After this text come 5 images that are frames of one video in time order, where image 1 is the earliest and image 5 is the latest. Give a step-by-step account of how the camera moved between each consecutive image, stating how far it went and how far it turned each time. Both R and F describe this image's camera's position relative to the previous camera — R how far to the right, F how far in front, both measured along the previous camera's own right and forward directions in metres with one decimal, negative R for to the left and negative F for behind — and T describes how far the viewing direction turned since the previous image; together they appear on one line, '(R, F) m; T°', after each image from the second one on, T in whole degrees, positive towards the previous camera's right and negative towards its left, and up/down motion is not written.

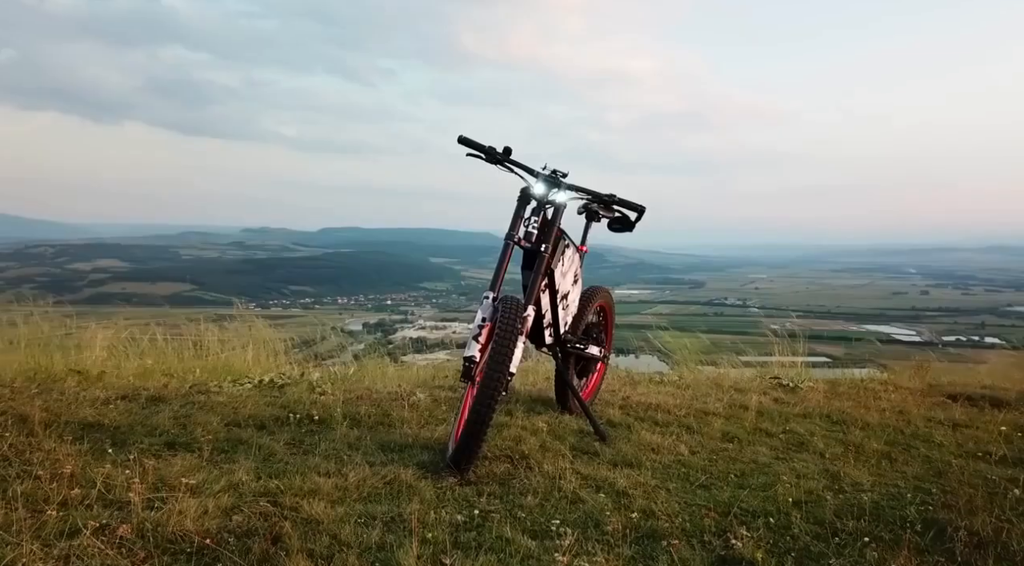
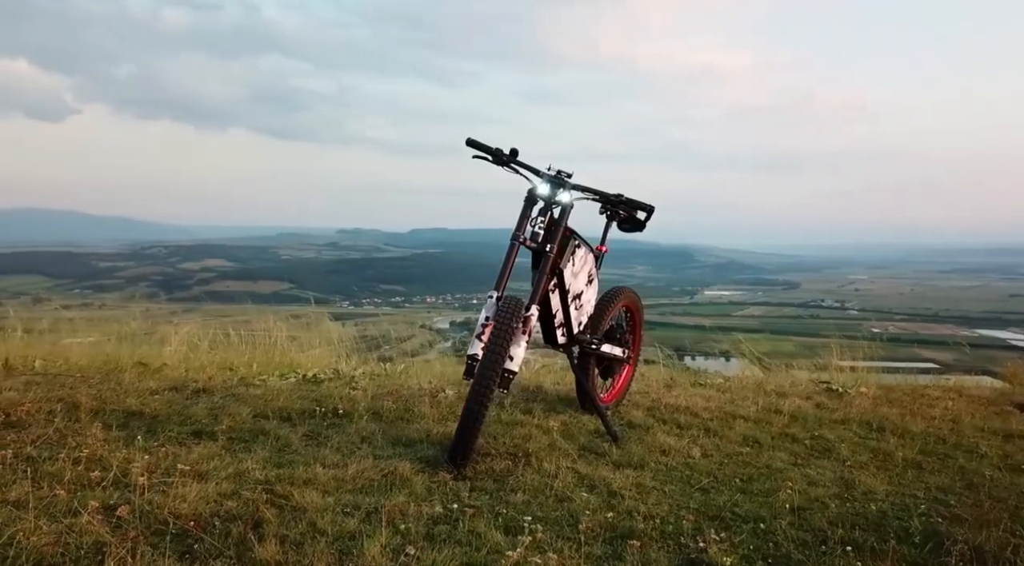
(+0.5, 0.0) m; -7°
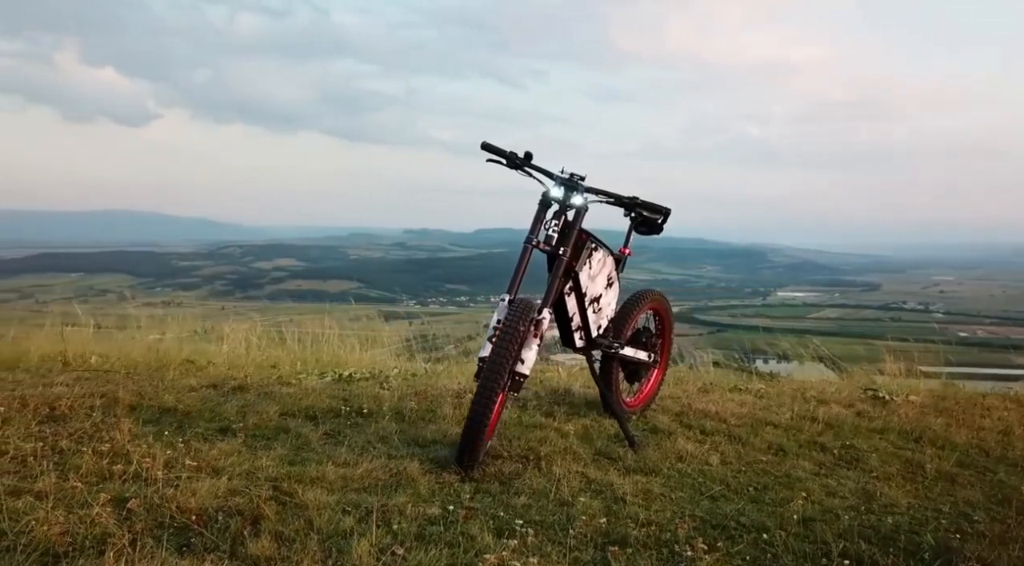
(+0.3, 0.0) m; -5°
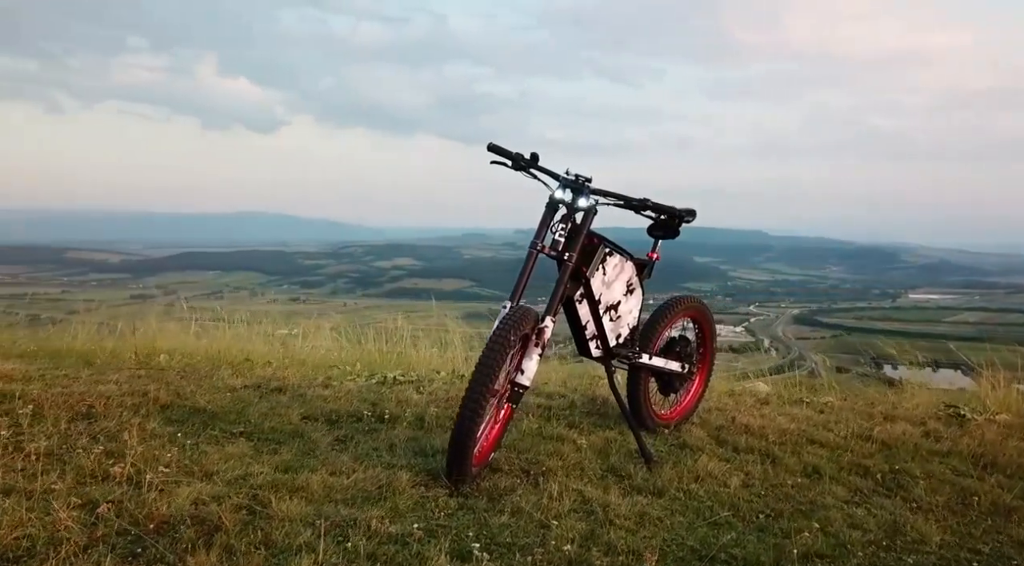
(+0.6, +0.2) m; -8°
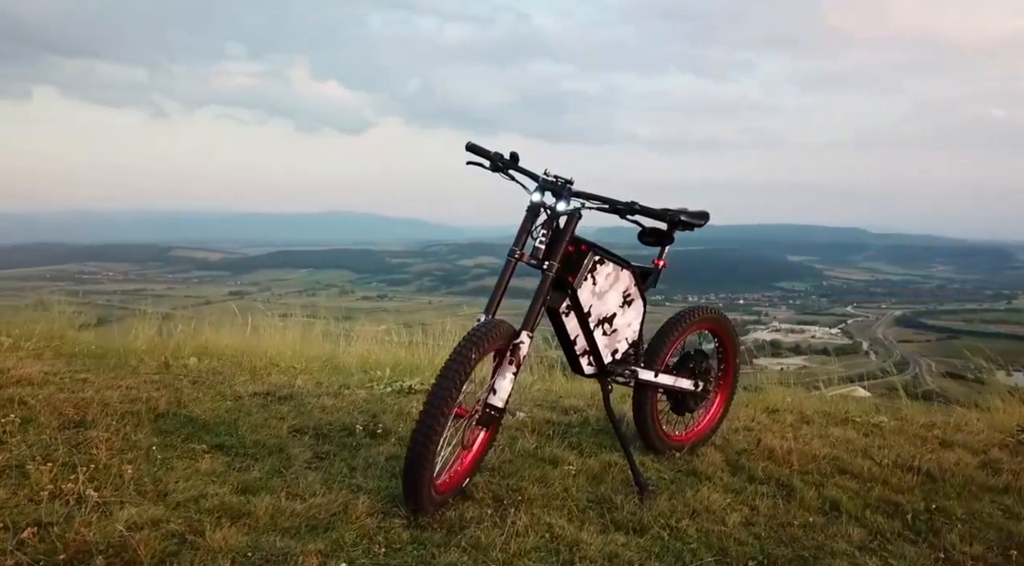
(+0.5, +0.4) m; -6°
